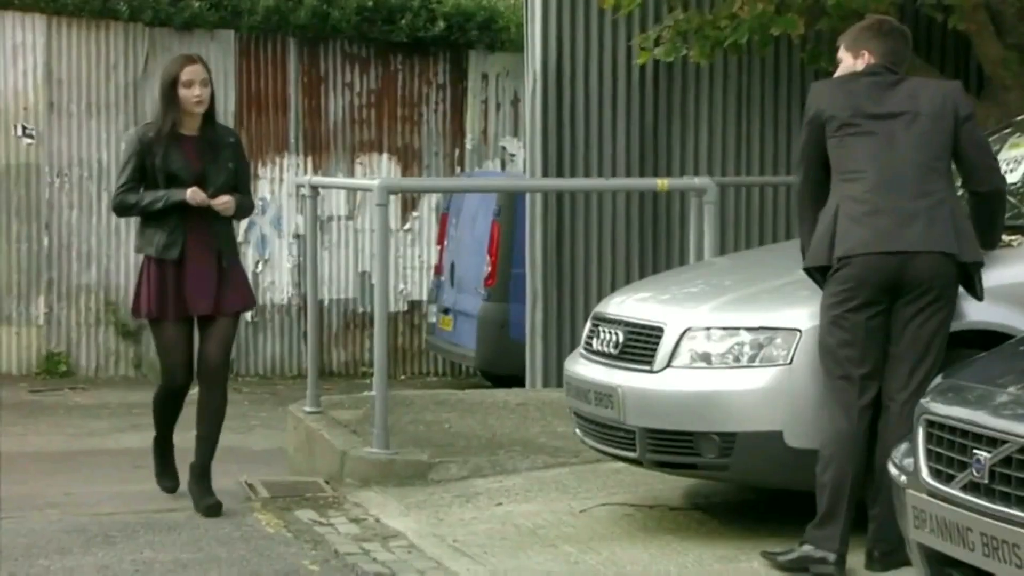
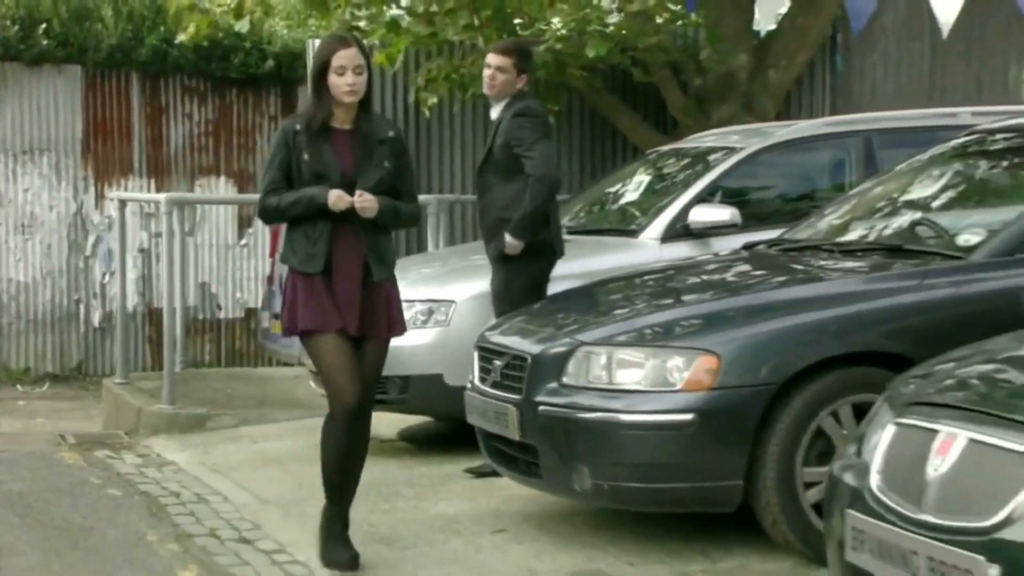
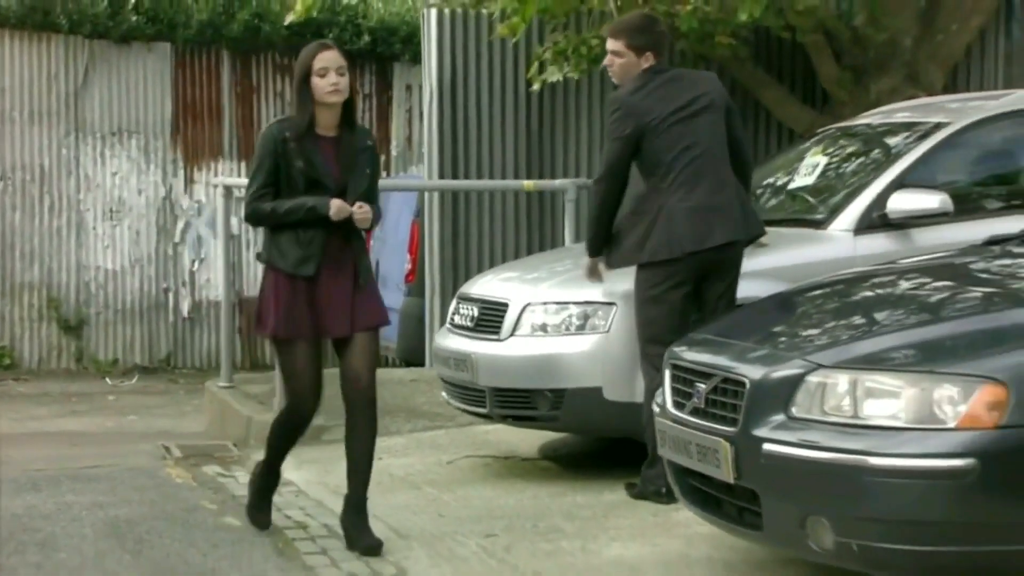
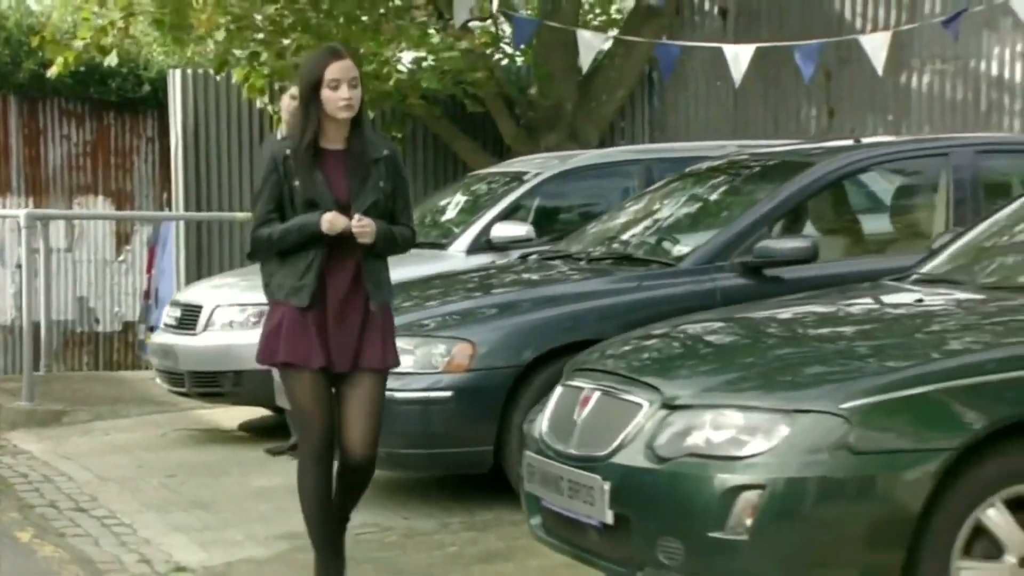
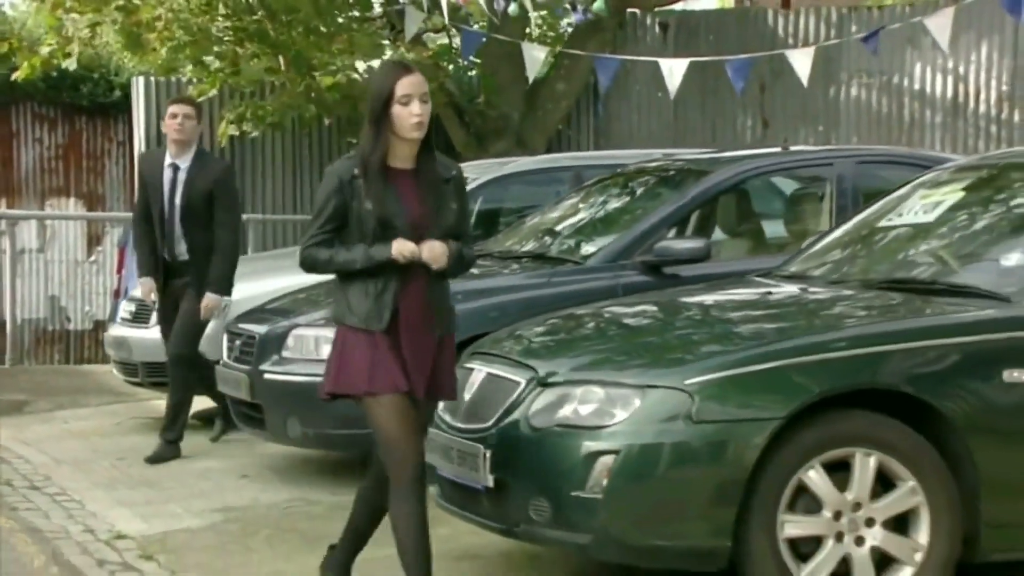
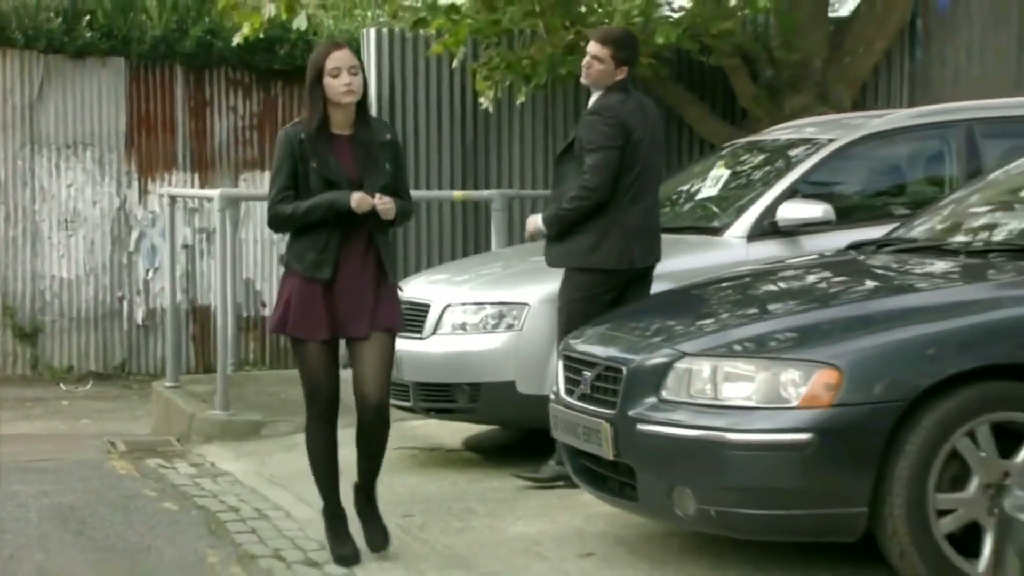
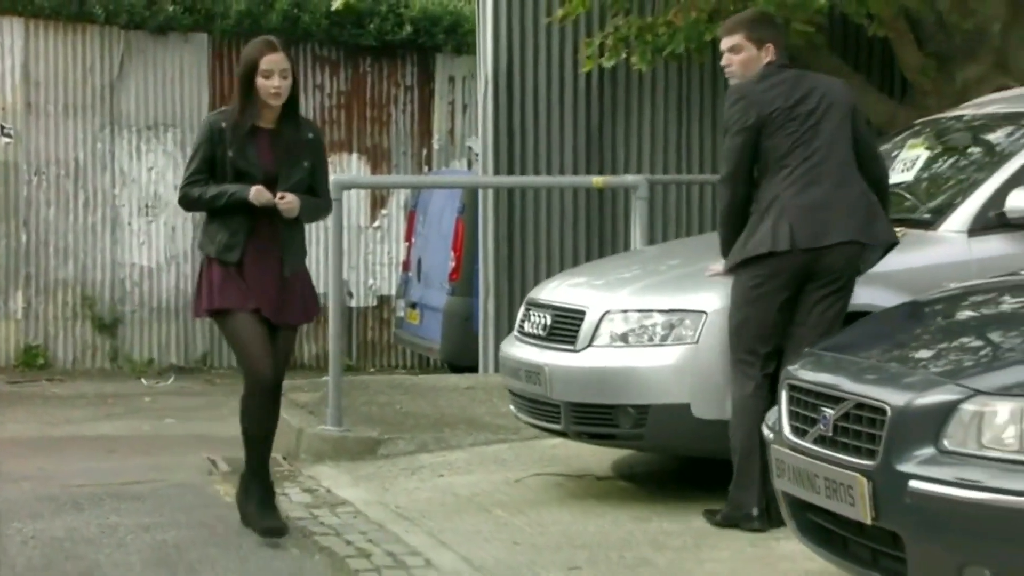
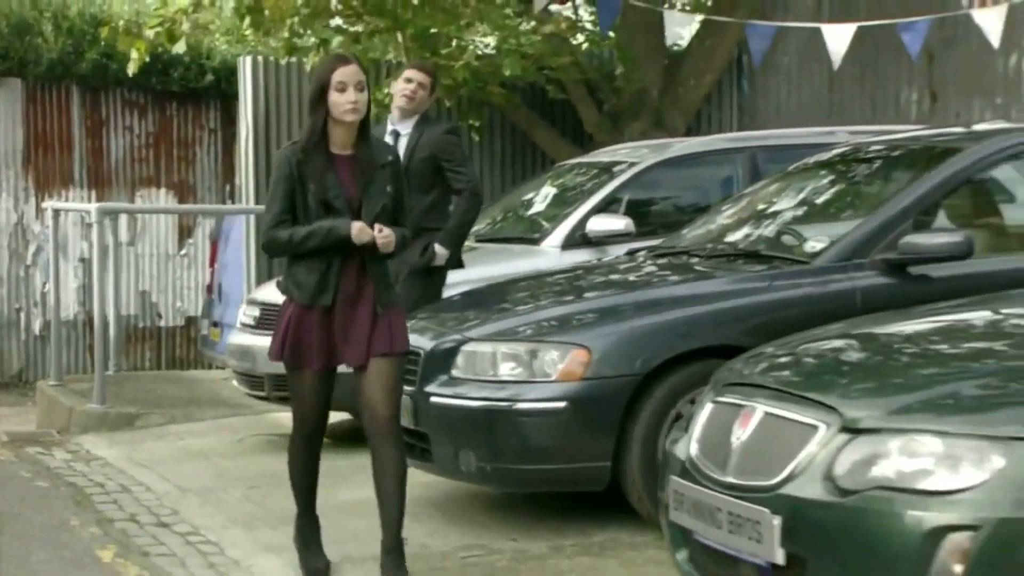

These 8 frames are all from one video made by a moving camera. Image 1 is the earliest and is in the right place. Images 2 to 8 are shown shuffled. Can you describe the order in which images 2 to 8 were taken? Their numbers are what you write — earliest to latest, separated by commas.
7, 3, 6, 2, 8, 4, 5
